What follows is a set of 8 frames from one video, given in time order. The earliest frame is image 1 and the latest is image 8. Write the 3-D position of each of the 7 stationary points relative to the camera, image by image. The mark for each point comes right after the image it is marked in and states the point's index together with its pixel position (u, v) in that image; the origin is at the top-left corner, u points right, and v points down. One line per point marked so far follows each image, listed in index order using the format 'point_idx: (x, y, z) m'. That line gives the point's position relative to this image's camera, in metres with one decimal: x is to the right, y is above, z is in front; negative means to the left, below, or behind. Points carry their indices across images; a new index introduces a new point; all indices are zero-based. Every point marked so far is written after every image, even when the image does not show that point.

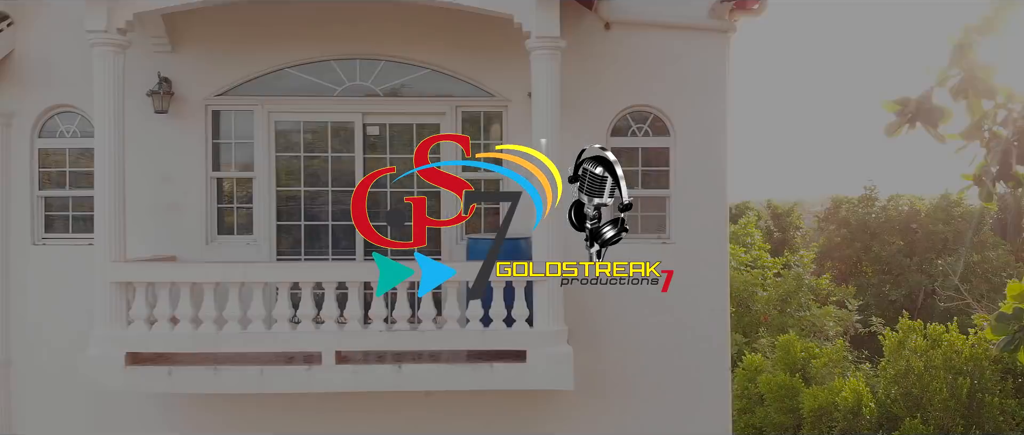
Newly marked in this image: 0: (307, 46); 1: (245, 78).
0: (-1.6, +1.3, +6.1) m
1: (-2.2, +1.1, +6.1) m
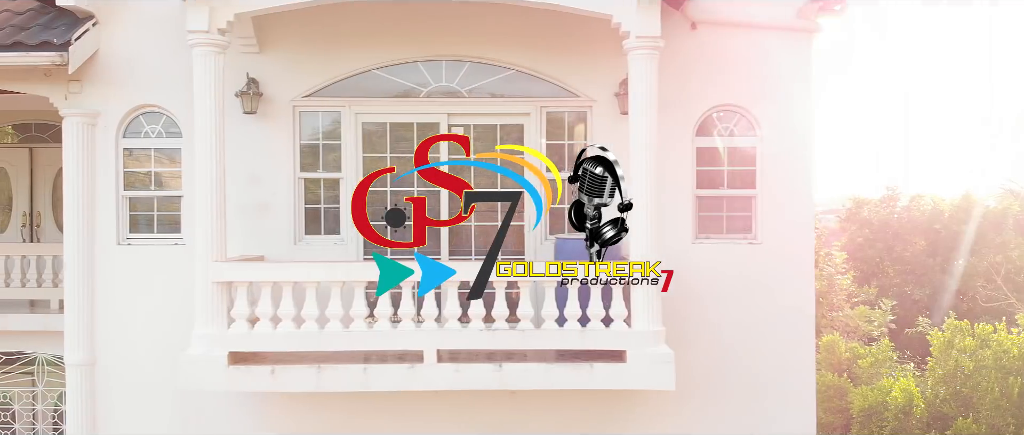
0: (-0.9, +1.3, +6.1) m
1: (-1.5, +1.1, +6.1) m
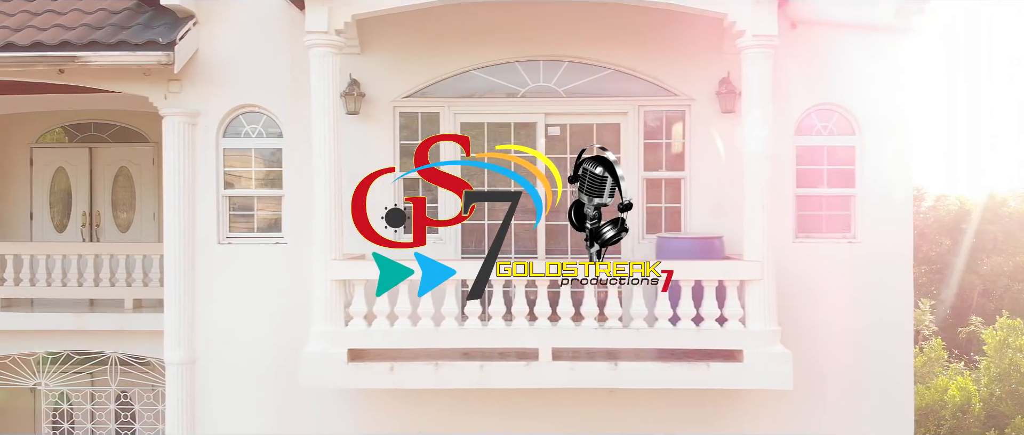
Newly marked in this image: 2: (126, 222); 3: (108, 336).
0: (-0.2, +1.4, +6.1) m
1: (-0.7, +1.1, +6.1) m
2: (-5.1, -0.1, +10.3) m
3: (-4.3, -1.3, +8.2) m
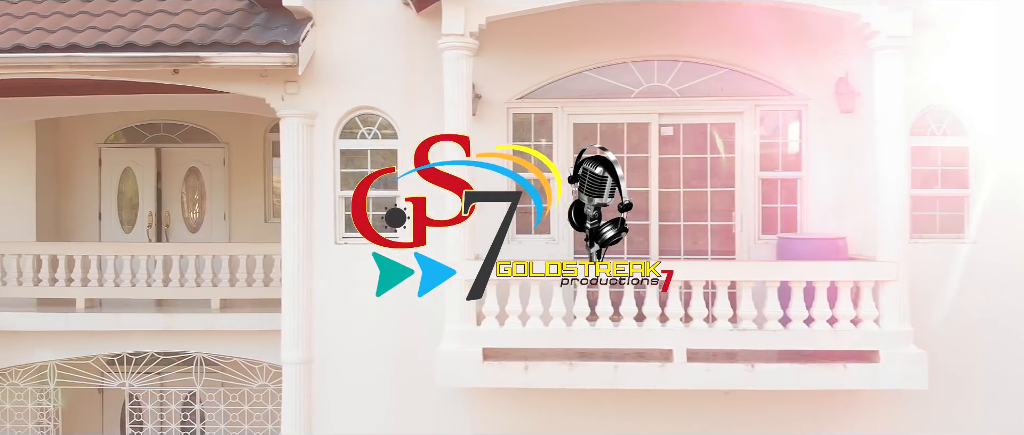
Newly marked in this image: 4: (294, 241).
0: (+0.8, +1.3, +6.1) m
1: (+0.2, +1.1, +6.1) m
2: (-4.2, -0.1, +10.2) m
3: (-3.4, -1.3, +8.2) m
4: (-1.7, -0.2, +6.0) m
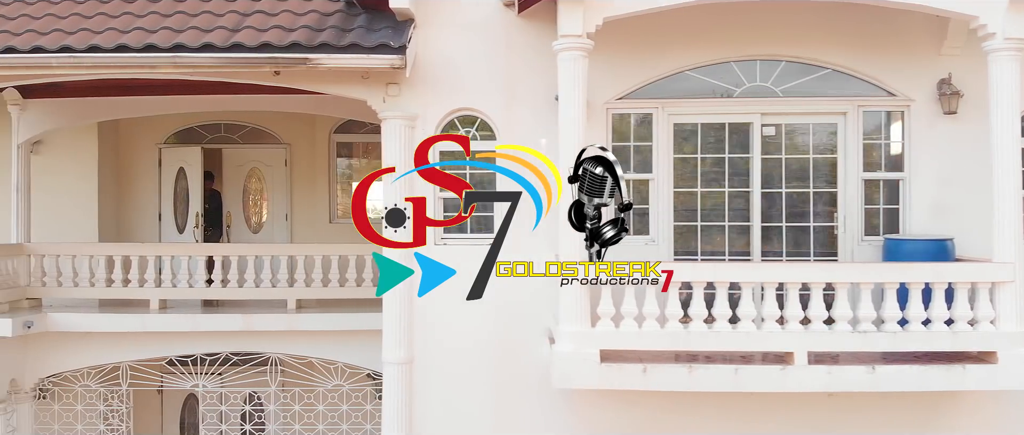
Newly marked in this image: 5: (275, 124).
0: (+1.6, +1.3, +6.1) m
1: (+1.1, +1.1, +6.1) m
2: (-3.4, -0.1, +10.2) m
3: (-2.5, -1.3, +8.2) m
4: (-0.9, -0.2, +6.0) m
5: (-3.1, +1.2, +10.0) m
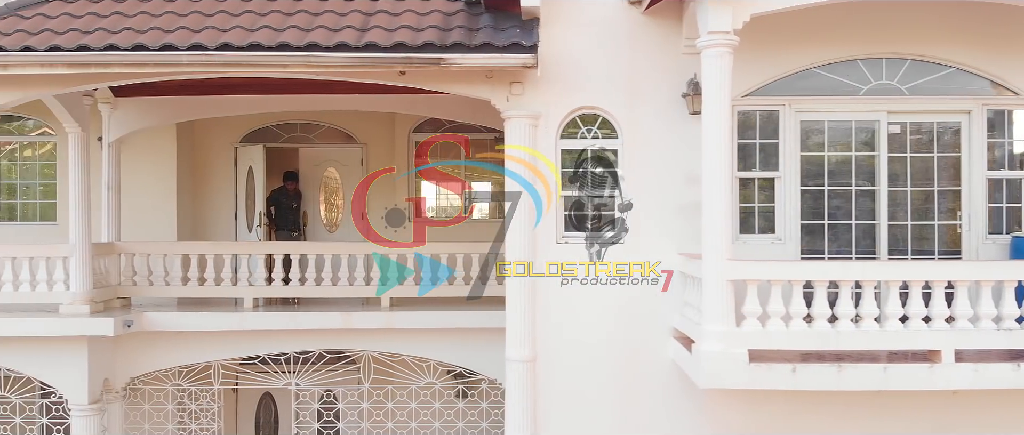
0: (+2.6, +1.4, +6.1) m
1: (+2.1, +1.1, +6.1) m
2: (-2.4, -0.1, +10.2) m
3: (-1.5, -1.3, +8.2) m
4: (+0.1, -0.2, +6.0) m
5: (-2.1, +1.2, +10.0) m
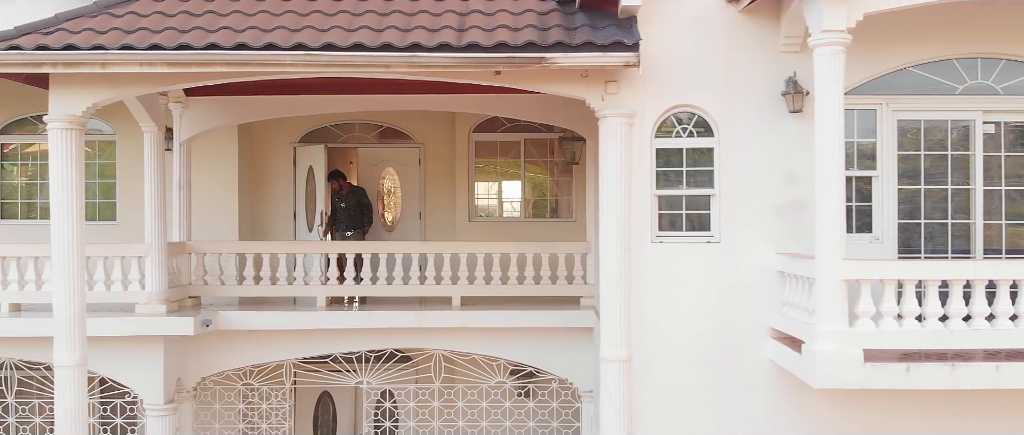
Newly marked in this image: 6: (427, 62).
0: (+3.4, +1.4, +6.1) m
1: (+2.8, +1.1, +6.1) m
2: (-1.6, -0.1, +10.2) m
3: (-0.8, -1.3, +8.2) m
4: (+0.9, -0.2, +6.0) m
5: (-1.3, +1.2, +10.0) m
6: (-0.7, +1.2, +5.9) m
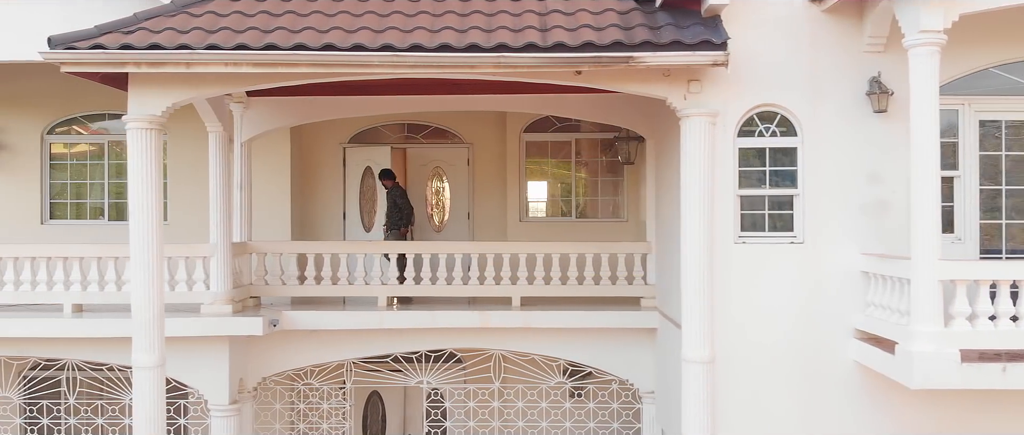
0: (+4.0, +1.4, +6.1) m
1: (+3.5, +1.1, +6.1) m
2: (-0.9, -0.1, +10.2) m
3: (-0.1, -1.3, +8.2) m
4: (+1.5, -0.2, +6.0) m
5: (-0.6, +1.2, +10.0) m
6: (0.0, +1.2, +5.9) m
